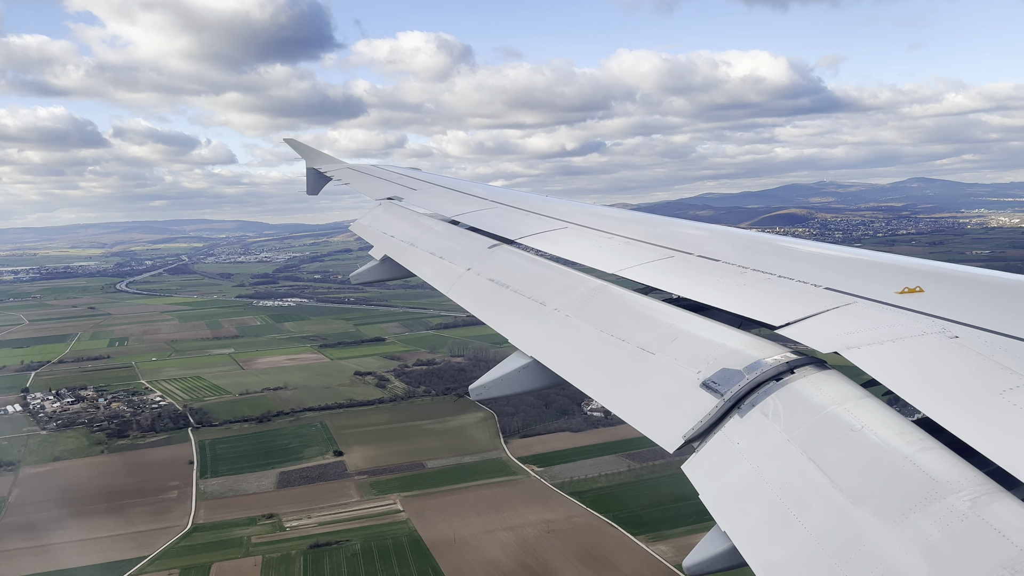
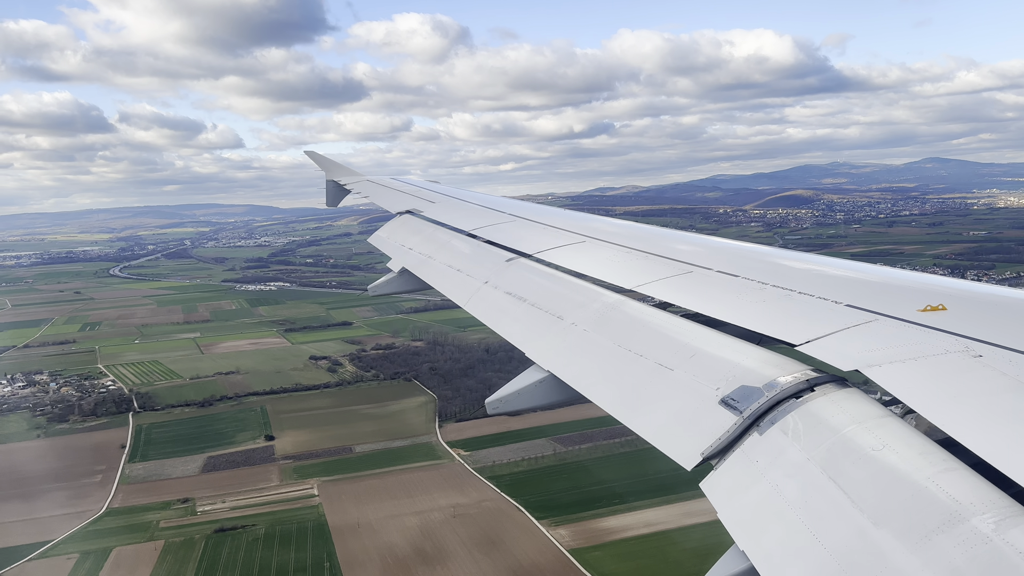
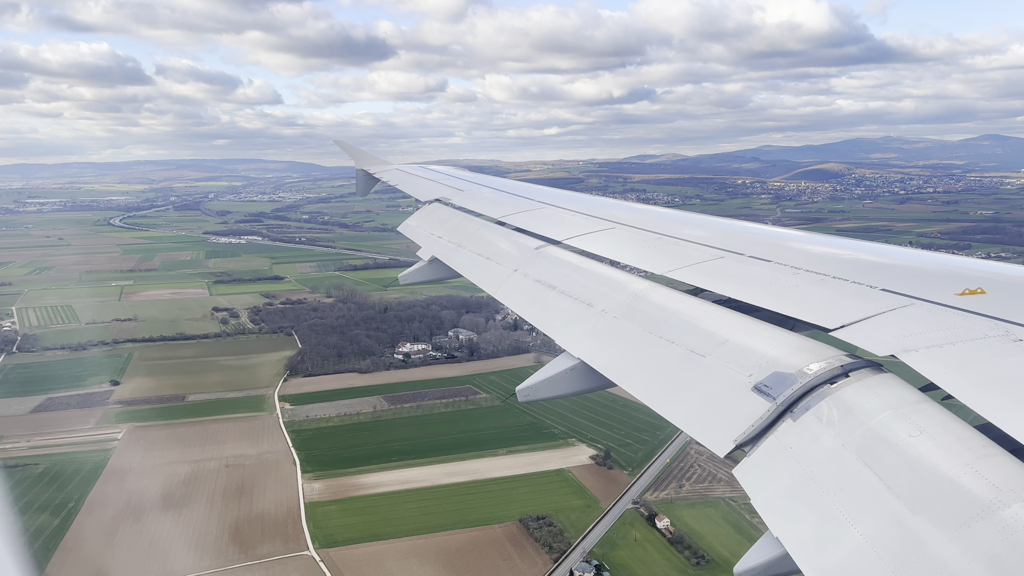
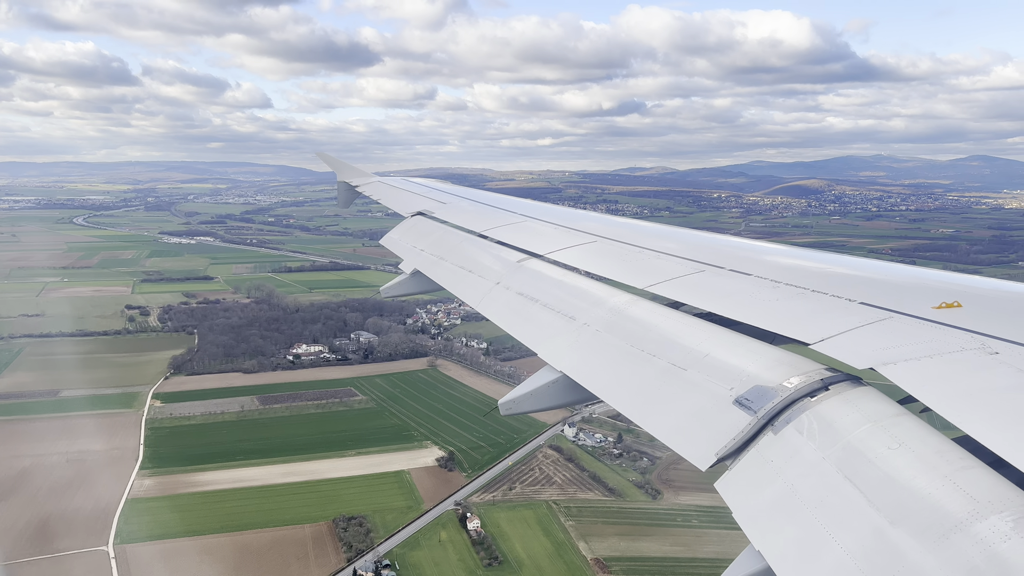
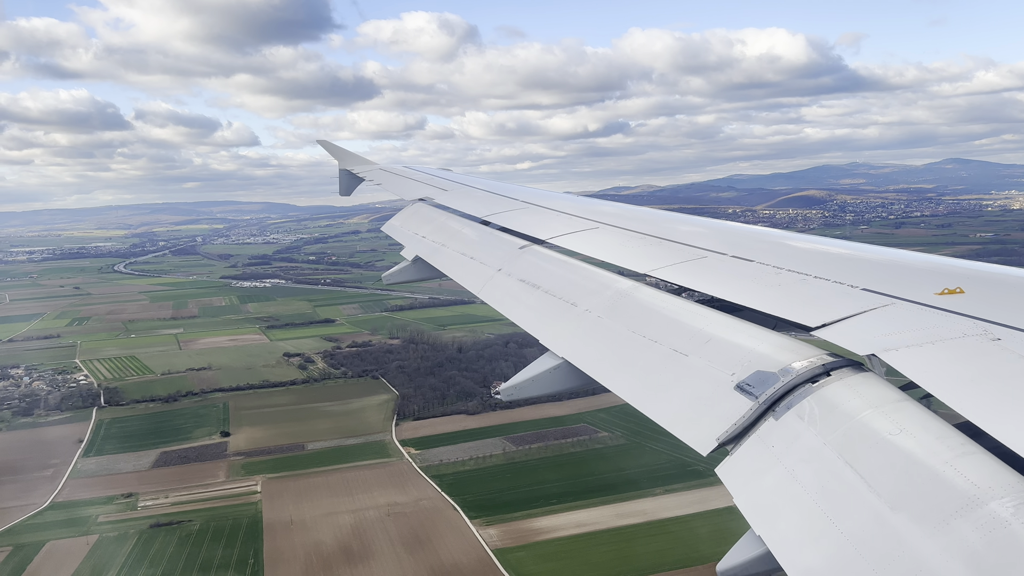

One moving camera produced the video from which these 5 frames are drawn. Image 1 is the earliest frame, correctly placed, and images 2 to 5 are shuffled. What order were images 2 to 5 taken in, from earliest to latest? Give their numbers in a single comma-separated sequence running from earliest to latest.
2, 5, 3, 4
